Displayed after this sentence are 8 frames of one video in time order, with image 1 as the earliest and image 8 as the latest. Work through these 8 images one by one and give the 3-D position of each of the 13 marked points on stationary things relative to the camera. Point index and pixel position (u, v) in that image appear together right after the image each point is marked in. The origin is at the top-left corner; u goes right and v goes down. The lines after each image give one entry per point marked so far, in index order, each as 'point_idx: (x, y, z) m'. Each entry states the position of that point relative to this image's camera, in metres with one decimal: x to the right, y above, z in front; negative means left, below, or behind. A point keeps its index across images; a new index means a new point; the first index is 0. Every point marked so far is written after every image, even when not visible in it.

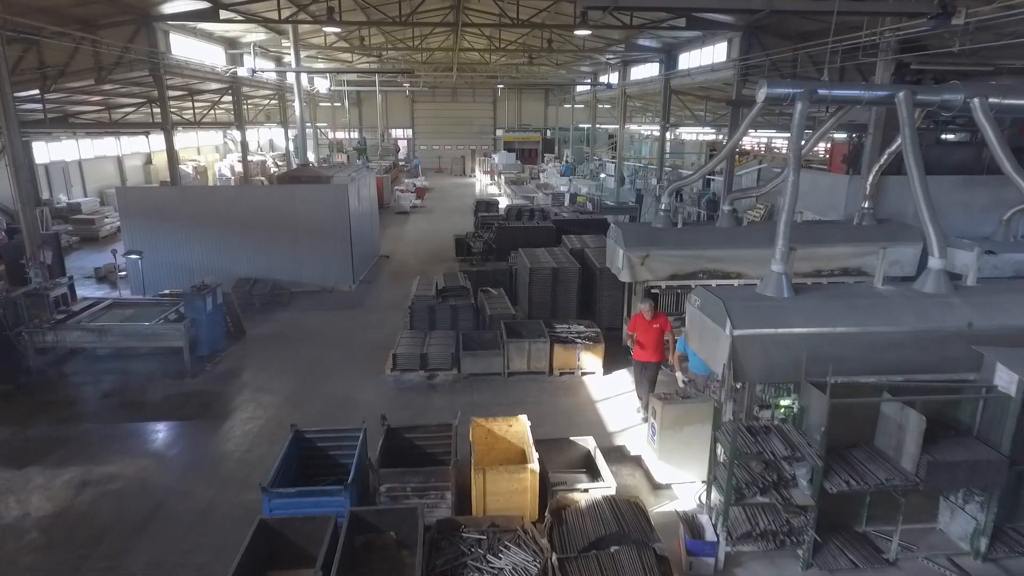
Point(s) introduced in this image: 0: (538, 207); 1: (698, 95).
0: (+0.6, +2.0, +15.8) m
1: (+4.8, +5.0, +16.5) m
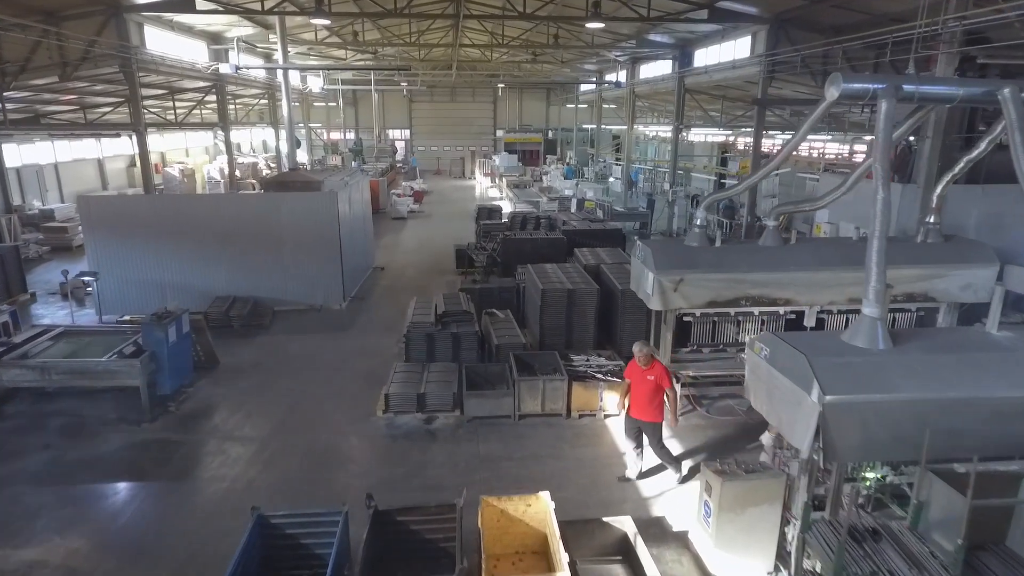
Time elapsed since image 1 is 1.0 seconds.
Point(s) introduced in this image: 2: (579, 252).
0: (+0.7, +1.7, +14.8) m
1: (+4.9, +4.7, +15.5) m
2: (+1.0, +0.5, +9.7) m
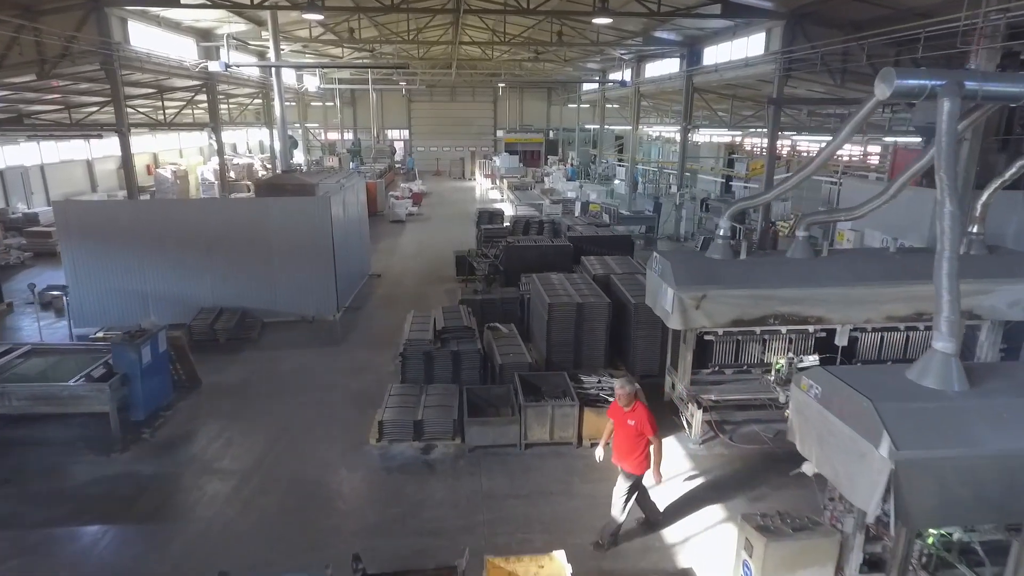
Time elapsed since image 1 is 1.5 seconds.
0: (+0.8, +1.6, +14.2) m
1: (+4.9, +4.6, +14.9) m
2: (+1.1, +0.4, +9.1) m
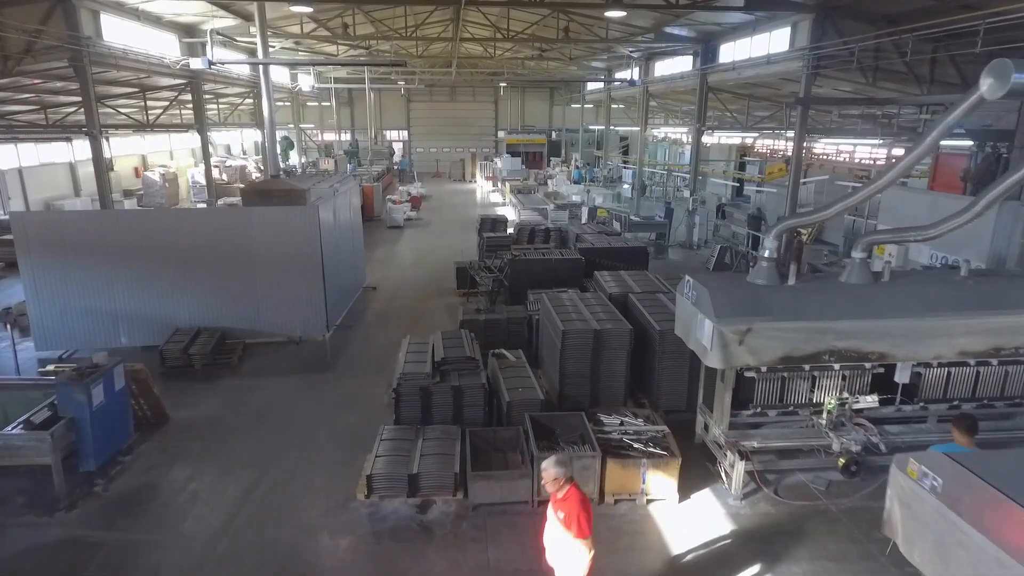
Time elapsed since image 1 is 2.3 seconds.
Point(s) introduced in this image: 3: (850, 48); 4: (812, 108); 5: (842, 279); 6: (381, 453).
0: (+0.8, +1.3, +13.4) m
1: (+5.0, +4.3, +14.1) m
2: (+1.1, +0.1, +8.3) m
3: (+4.9, +3.5, +9.3) m
4: (+4.8, +2.9, +10.2) m
5: (+2.6, +0.1, +5.0) m
6: (-1.1, -1.3, +5.2) m
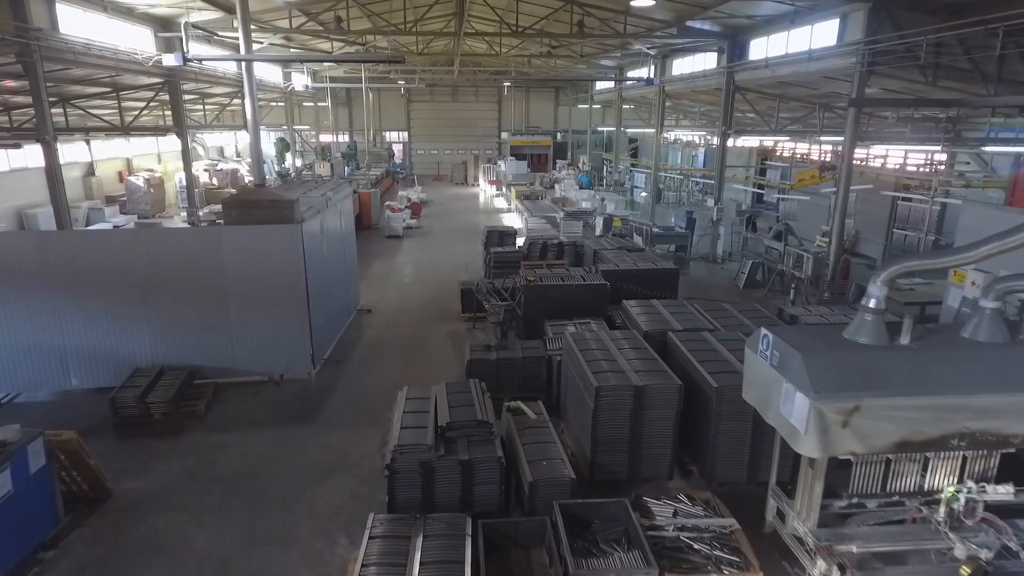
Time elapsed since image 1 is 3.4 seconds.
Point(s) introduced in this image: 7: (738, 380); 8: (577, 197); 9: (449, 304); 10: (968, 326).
0: (+1.0, +1.0, +12.2) m
1: (+5.2, +4.0, +12.9) m
2: (+1.3, -0.2, +7.1) m
3: (+5.1, +3.1, +8.1) m
4: (+5.0, +2.5, +9.0) m
5: (+2.8, -0.3, +3.9) m
6: (-0.9, -1.7, +4.0) m
7: (+1.8, -0.7, +5.0) m
8: (+2.0, +2.8, +19.3) m
9: (-1.0, -0.3, +10.4) m
10: (+2.9, -0.2, +4.0) m
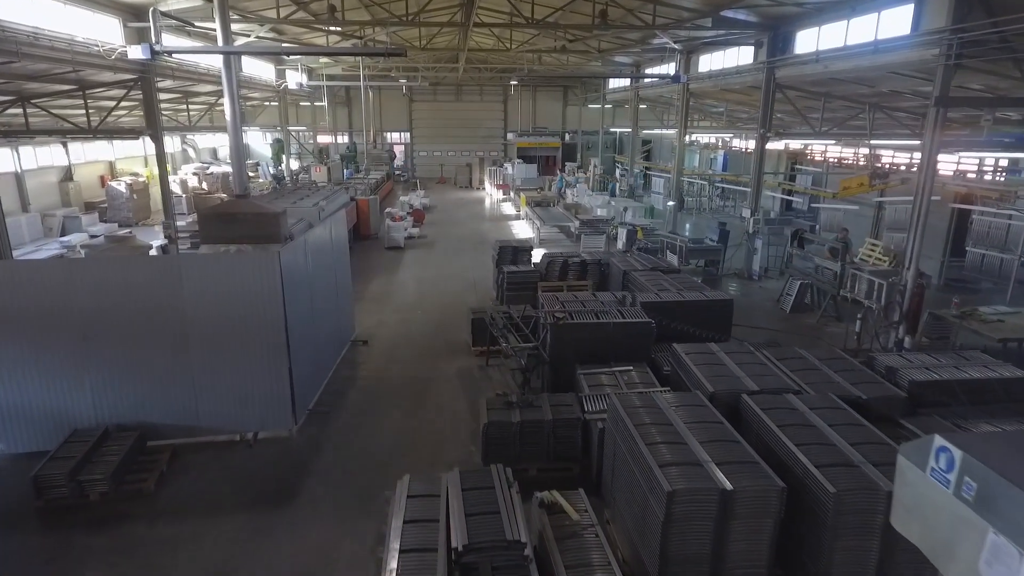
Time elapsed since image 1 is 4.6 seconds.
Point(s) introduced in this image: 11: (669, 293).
0: (+1.3, +0.6, +10.9) m
1: (+5.5, +3.6, +11.6) m
2: (+1.6, -0.6, +5.8) m
3: (+5.3, +2.8, +6.8) m
4: (+5.2, +2.1, +7.6) m
5: (+3.0, -0.7, +2.5) m
6: (-0.7, -2.1, +2.6) m
7: (+2.0, -1.1, +3.7) m
8: (+2.2, +2.4, +18.0) m
9: (-0.8, -0.6, +9.1) m
10: (+3.1, -0.6, +2.6) m
11: (+1.8, -0.1, +7.3) m
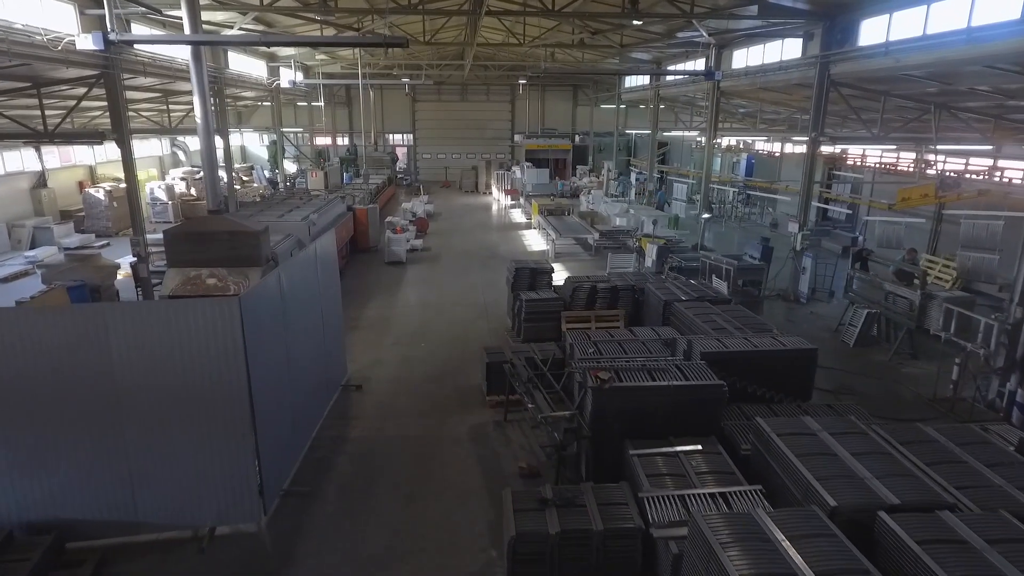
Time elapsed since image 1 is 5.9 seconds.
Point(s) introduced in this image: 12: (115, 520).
0: (+1.5, +0.2, +9.5) m
1: (+5.7, +3.2, +10.1) m
2: (+1.8, -1.0, +4.4) m
3: (+5.6, +2.3, +5.3) m
4: (+5.4, +1.7, +6.2) m
5: (+3.2, -1.1, +1.1) m
6: (-0.4, -2.5, +1.2) m
7: (+2.2, -1.5, +2.3) m
8: (+2.5, +2.0, +16.6) m
9: (-0.5, -1.0, +7.7) m
10: (+3.3, -1.0, +1.2) m
11: (+2.0, -0.5, +5.9) m
12: (-2.9, -1.7, +4.7) m
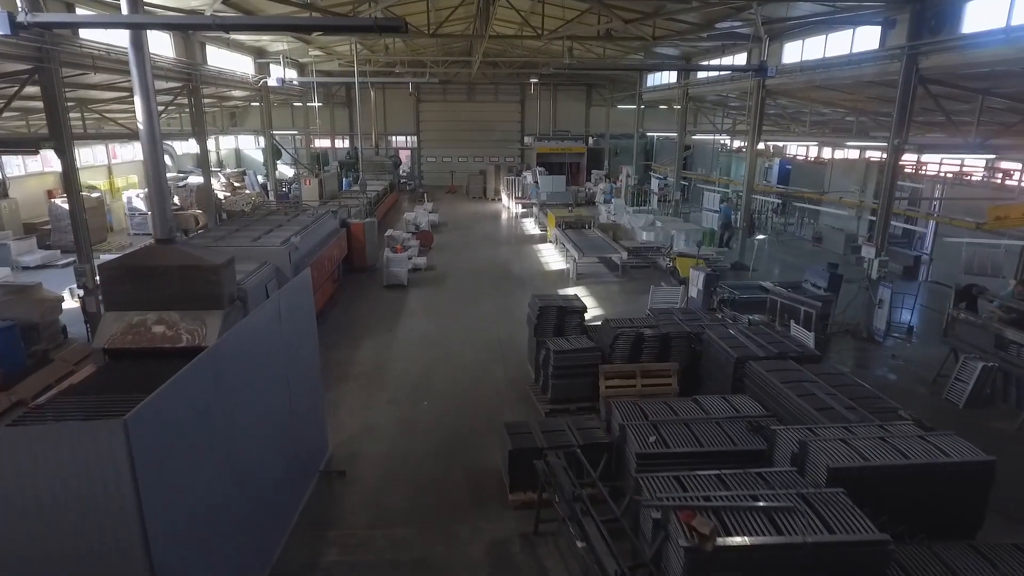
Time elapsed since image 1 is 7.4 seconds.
0: (+1.8, -0.3, +7.7) m
1: (+6.0, +2.7, +8.4) m
2: (+2.0, -1.5, +2.7) m
3: (+5.8, +1.8, +3.6) m
4: (+5.7, +1.2, +4.4) m
5: (+3.4, -1.6, -0.7) m
6: (-0.2, -3.0, -0.5) m
7: (+2.5, -2.0, +0.5) m
8: (+2.9, +1.5, +14.8) m
9: (-0.3, -1.5, +6.0) m
10: (+3.5, -1.5, -0.5) m
11: (+2.3, -1.0, +4.2) m
12: (-2.7, -2.2, +3.0) m
